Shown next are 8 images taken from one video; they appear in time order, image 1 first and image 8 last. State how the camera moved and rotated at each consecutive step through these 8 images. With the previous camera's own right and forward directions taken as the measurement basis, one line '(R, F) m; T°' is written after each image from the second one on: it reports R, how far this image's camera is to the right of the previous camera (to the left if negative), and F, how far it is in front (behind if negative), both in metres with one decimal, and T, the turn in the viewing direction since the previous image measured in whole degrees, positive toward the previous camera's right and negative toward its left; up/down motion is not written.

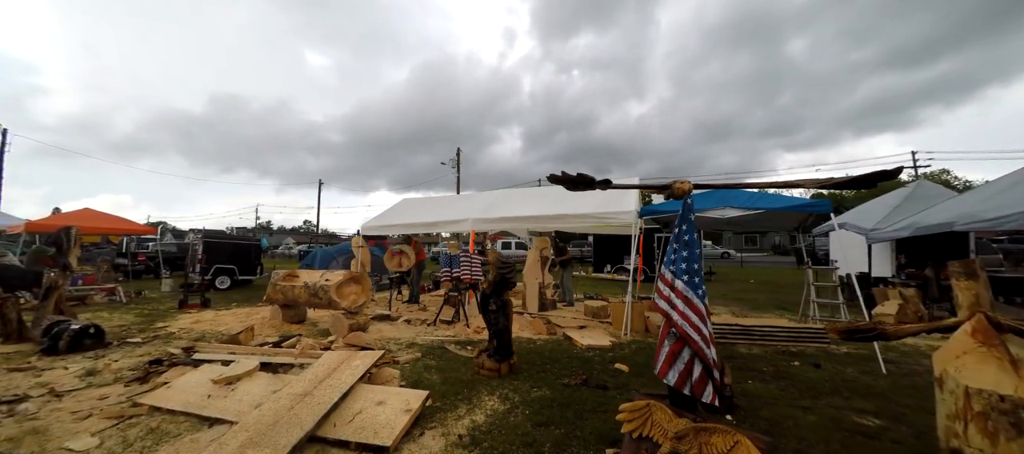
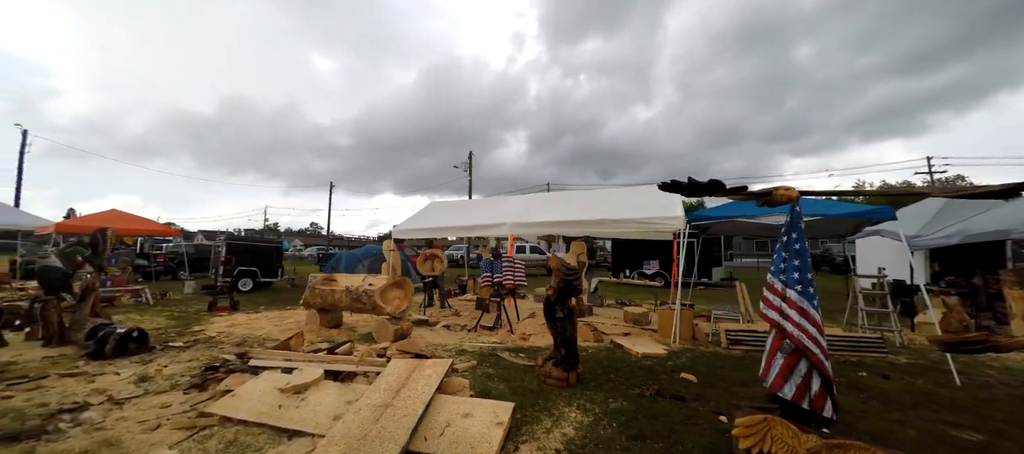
(-0.7, +0.1) m; 0°
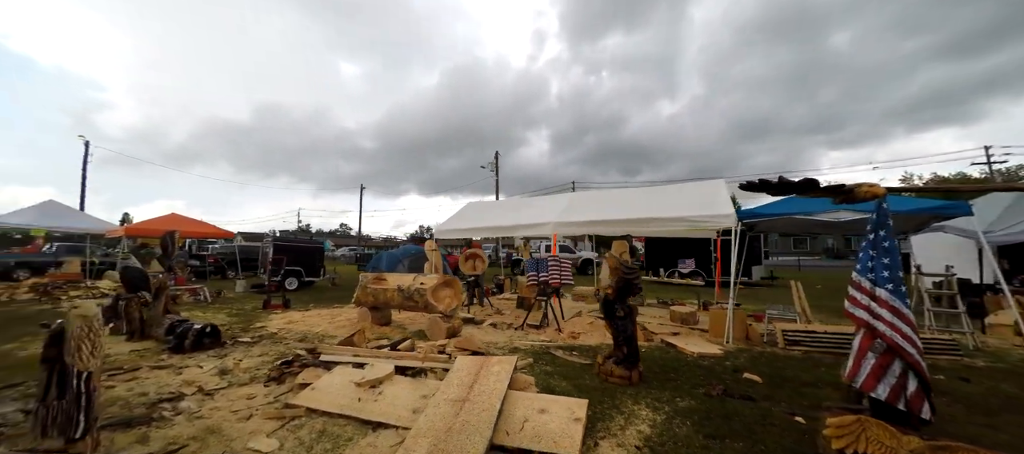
(-0.4, -0.1) m; -3°
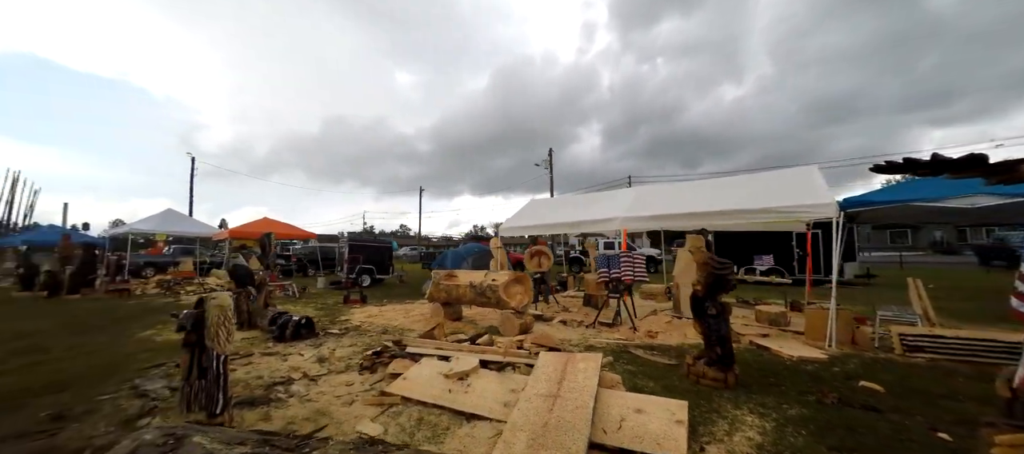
(-0.3, 0.0) m; -8°
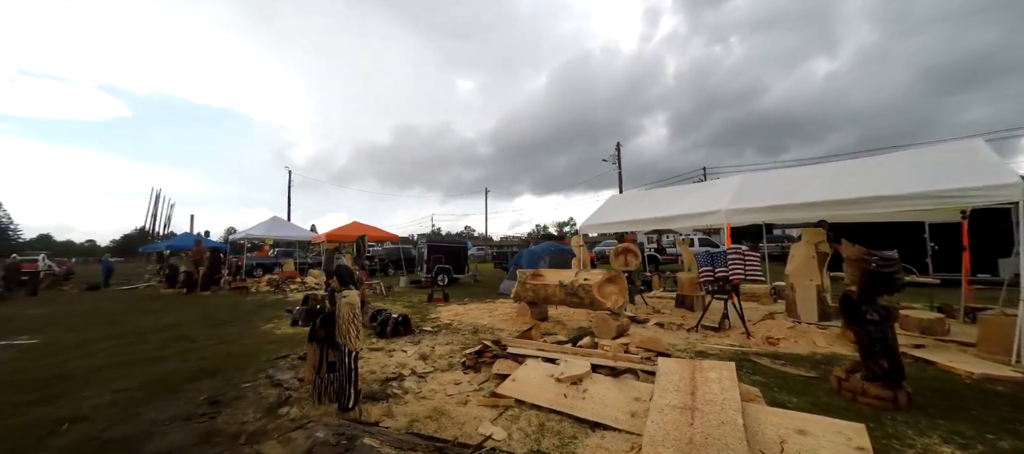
(-0.5, +0.2) m; -9°
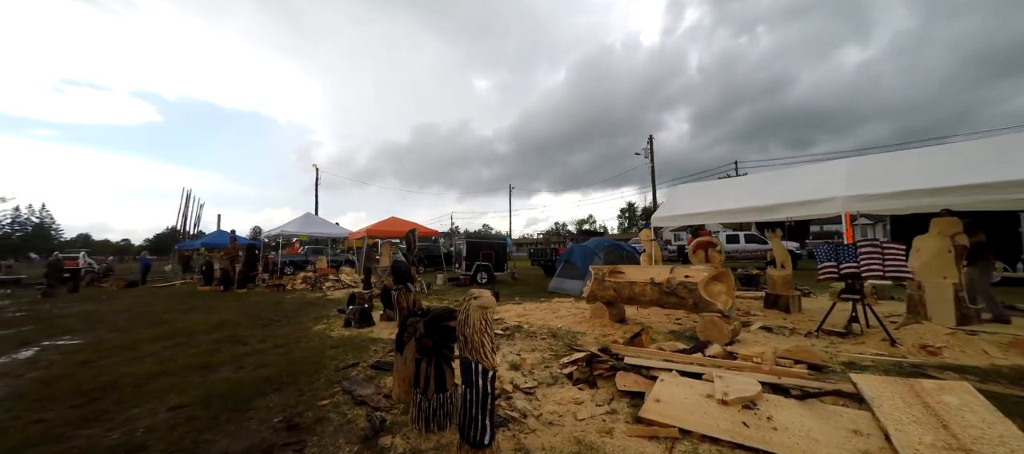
(-1.0, +0.7) m; -2°
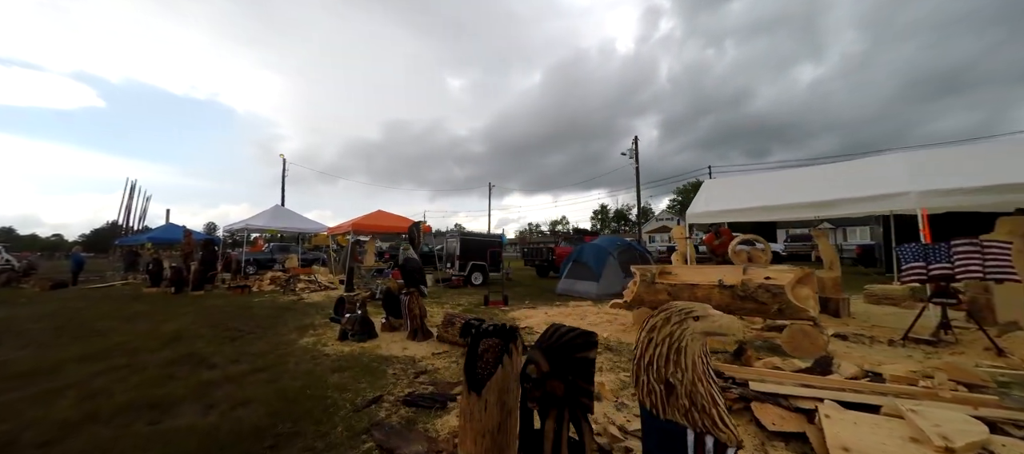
(-0.9, +0.9) m; +5°
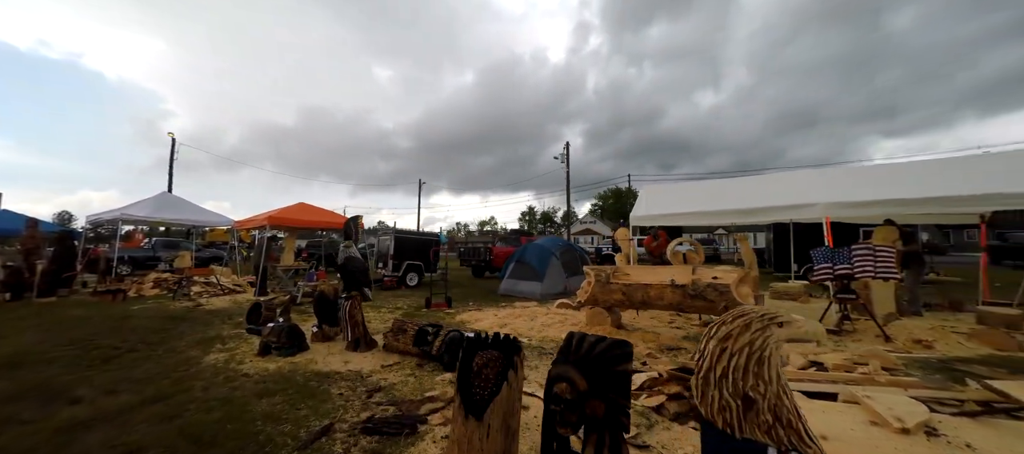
(-0.4, +0.3) m; +11°
